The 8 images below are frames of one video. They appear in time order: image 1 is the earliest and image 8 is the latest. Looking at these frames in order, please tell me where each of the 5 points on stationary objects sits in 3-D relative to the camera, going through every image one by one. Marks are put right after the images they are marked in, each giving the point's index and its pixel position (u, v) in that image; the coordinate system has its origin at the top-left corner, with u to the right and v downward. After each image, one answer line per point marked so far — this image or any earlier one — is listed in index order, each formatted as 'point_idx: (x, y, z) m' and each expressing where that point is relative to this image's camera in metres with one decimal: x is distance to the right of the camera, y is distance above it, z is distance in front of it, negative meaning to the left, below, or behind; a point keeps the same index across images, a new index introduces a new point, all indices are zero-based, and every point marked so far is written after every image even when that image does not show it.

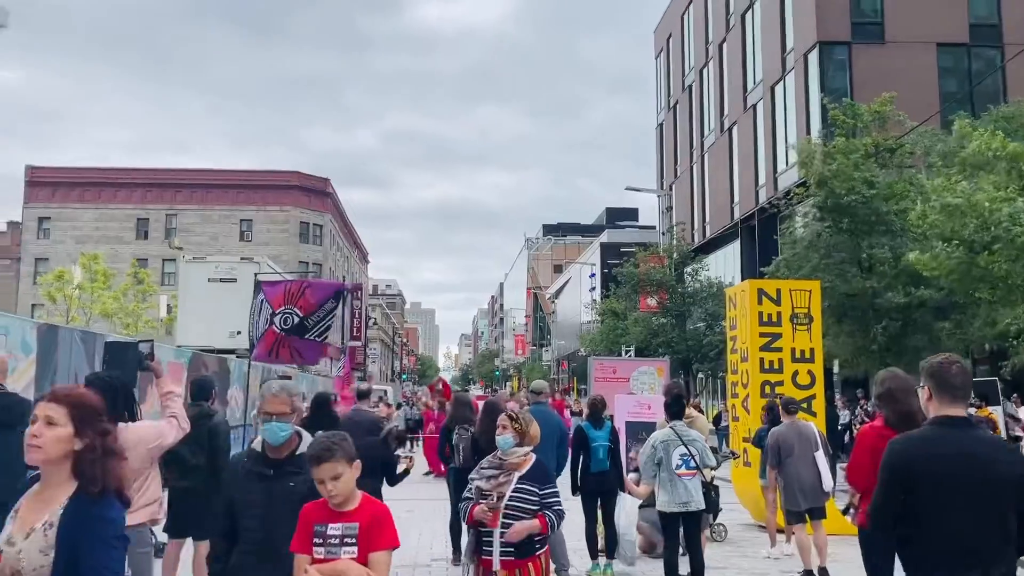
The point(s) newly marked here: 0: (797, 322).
0: (+4.4, -0.5, +12.0) m
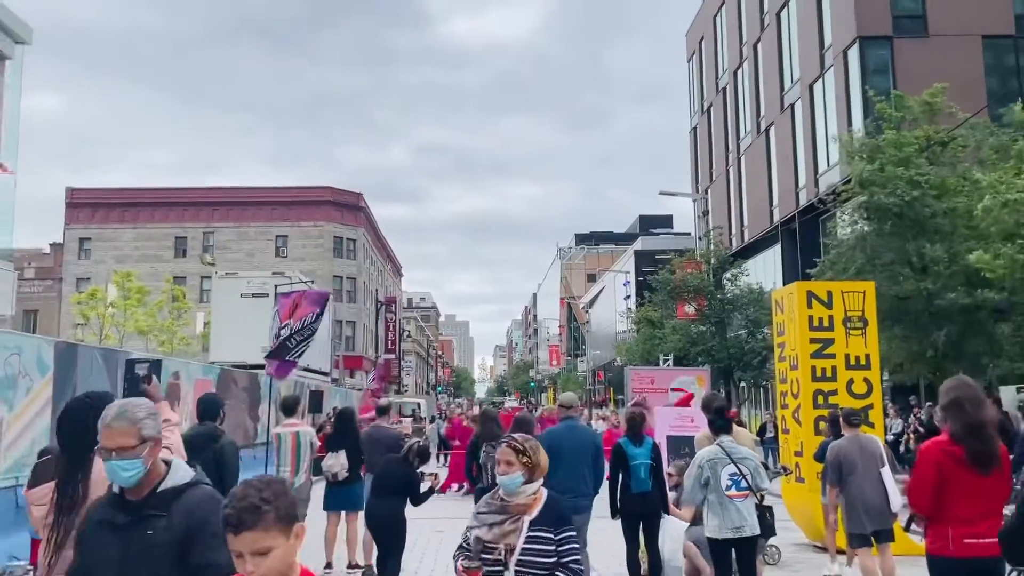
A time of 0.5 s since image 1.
0: (+4.8, -0.6, +11.2) m
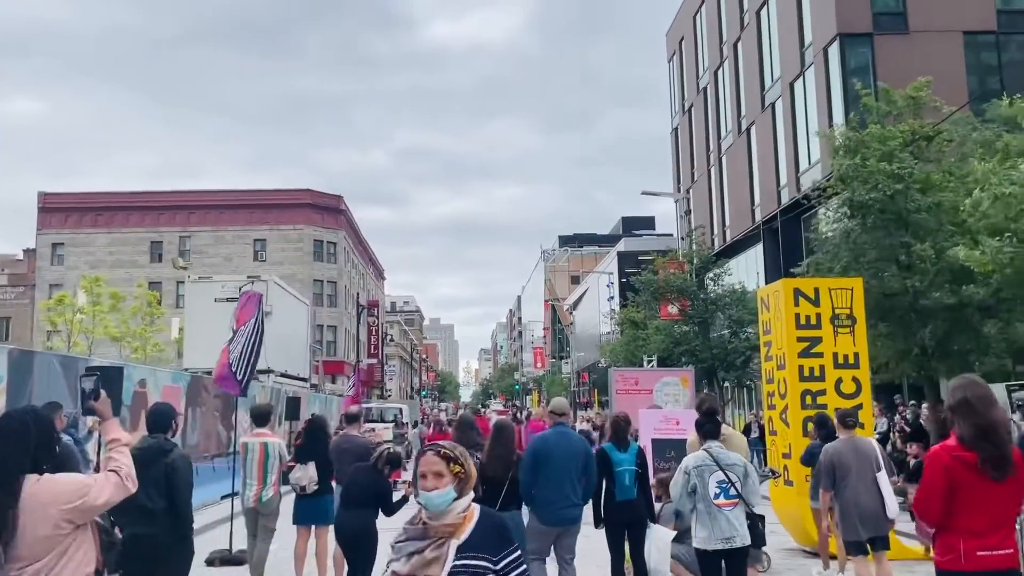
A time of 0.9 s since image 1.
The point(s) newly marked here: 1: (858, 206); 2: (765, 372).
0: (+4.5, -0.5, +10.9) m
1: (+7.0, +1.7, +15.7) m
2: (+3.7, -1.2, +11.6) m
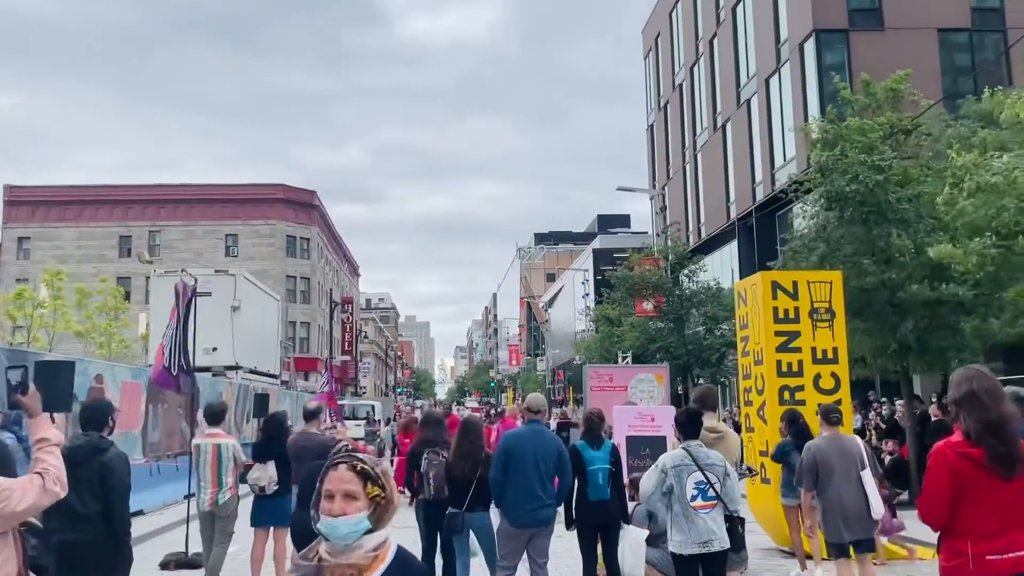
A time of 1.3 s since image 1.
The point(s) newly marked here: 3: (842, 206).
0: (+4.1, -0.4, +10.6) m
1: (+6.5, +1.8, +15.6) m
2: (+3.3, -1.1, +11.3) m
3: (+6.6, +1.6, +15.6) m
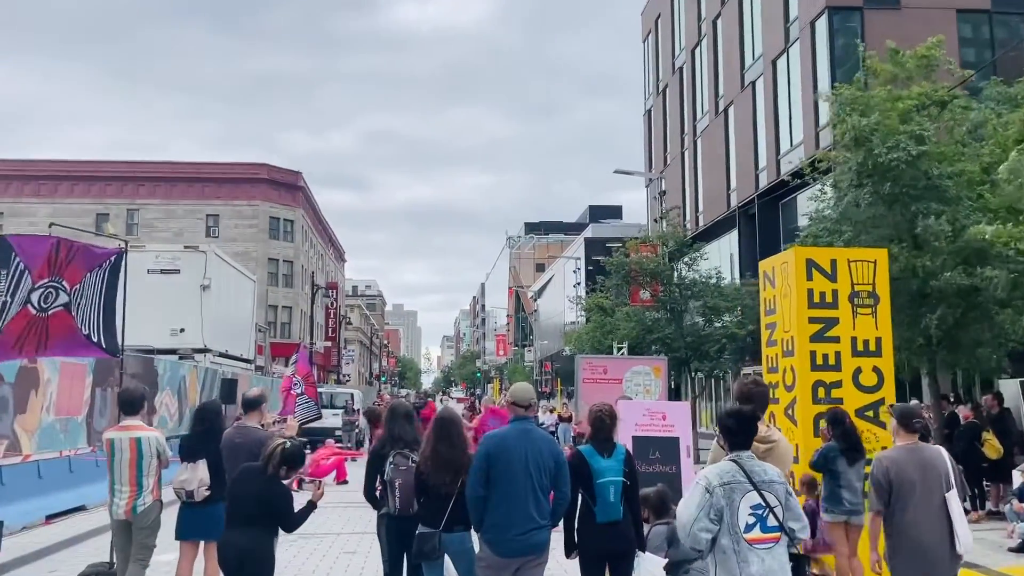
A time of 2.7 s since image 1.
0: (+4.0, -0.2, +9.1) m
1: (+6.3, +2.0, +14.1) m
2: (+3.2, -0.9, +9.8) m
3: (+6.4, +1.9, +14.1) m
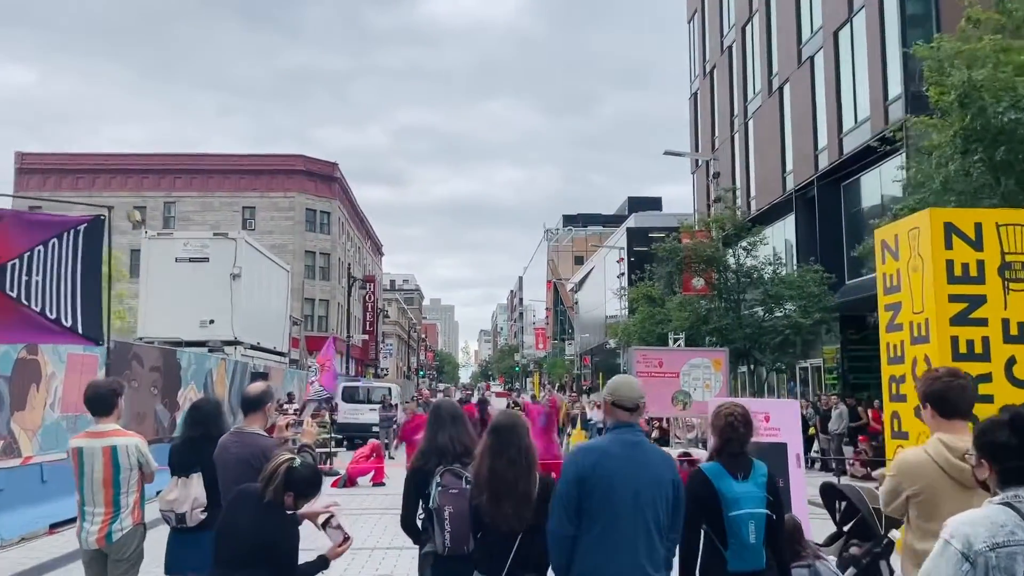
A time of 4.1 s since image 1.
0: (+4.6, +0.1, +7.3) m
1: (+7.2, +2.4, +12.1) m
2: (+3.8, -0.6, +8.0) m
3: (+7.3, +2.2, +12.2) m
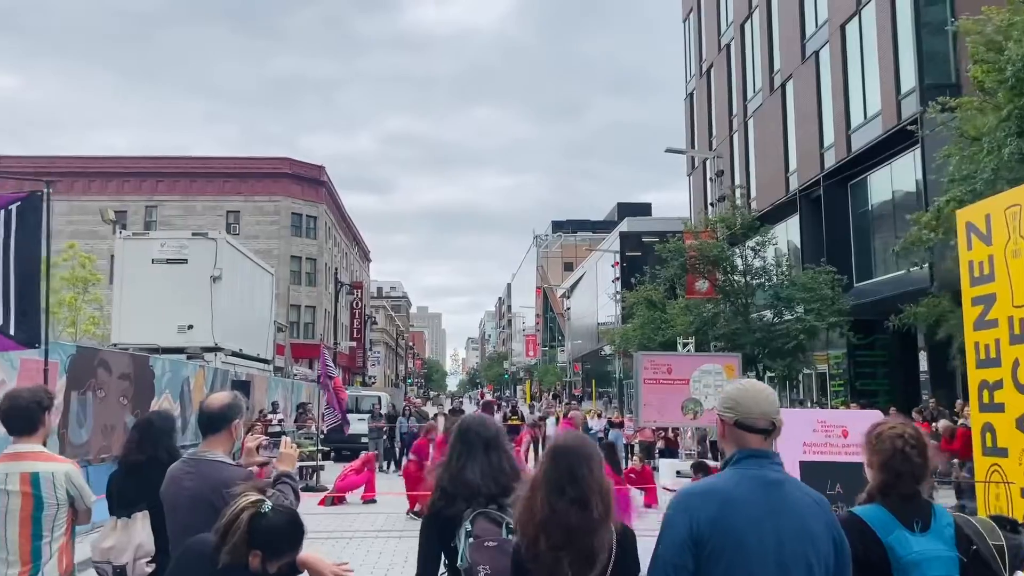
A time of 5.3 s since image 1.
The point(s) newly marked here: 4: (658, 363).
0: (+4.9, +0.2, +6.1) m
1: (+7.3, +2.4, +11.0) m
2: (+4.0, -0.5, +6.8) m
3: (+7.4, +2.2, +11.1) m
4: (+3.5, -1.8, +18.7) m
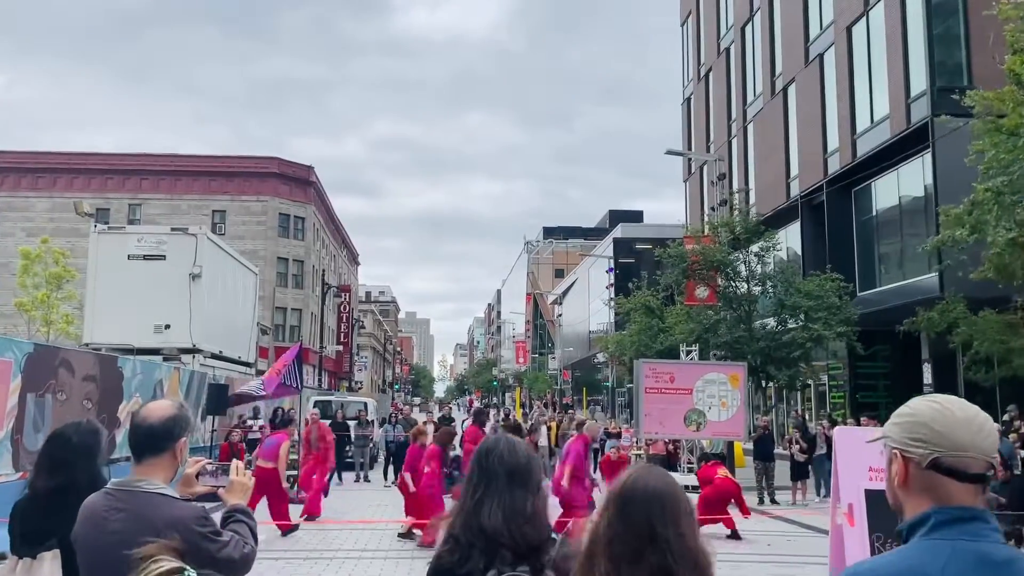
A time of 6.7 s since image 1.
0: (+4.9, +0.2, +5.2) m
1: (+7.3, +2.3, +10.2) m
2: (+4.1, -0.5, +5.9) m
3: (+7.5, +2.1, +10.3) m
4: (+3.4, -1.9, +17.8) m
